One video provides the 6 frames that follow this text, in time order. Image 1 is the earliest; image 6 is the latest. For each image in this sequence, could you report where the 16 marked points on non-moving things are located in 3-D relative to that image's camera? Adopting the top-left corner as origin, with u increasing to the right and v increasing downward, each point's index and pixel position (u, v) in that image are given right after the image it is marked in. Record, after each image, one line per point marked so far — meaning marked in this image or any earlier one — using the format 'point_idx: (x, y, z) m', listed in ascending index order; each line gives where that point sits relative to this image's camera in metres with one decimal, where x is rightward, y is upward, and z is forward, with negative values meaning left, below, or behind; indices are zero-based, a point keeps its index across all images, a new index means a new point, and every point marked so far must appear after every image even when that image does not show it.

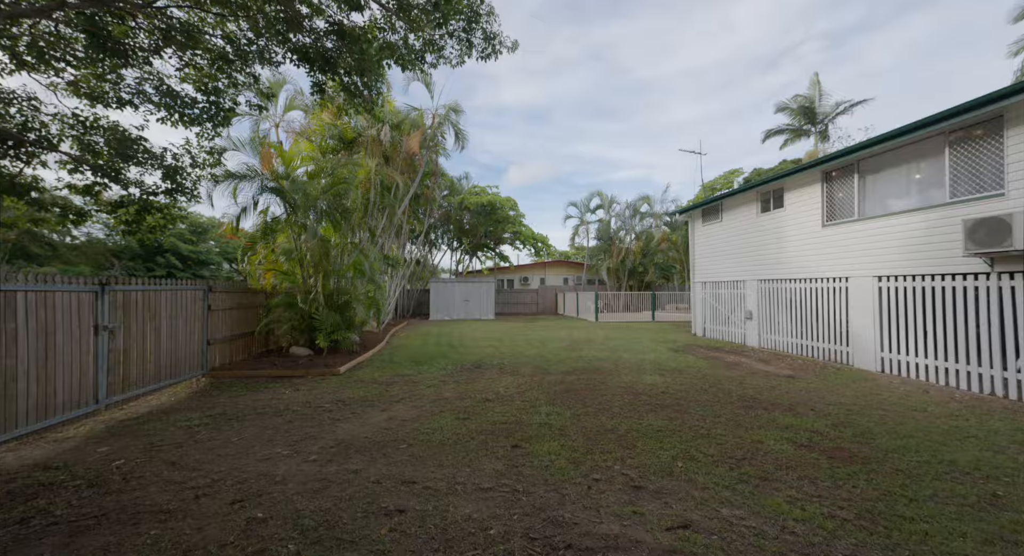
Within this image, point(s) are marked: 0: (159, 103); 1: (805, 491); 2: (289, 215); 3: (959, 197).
0: (-5.6, +2.8, +7.2) m
1: (+2.2, -1.6, +3.4) m
2: (-3.8, +1.1, +7.9) m
3: (+5.8, +1.1, +5.9) m
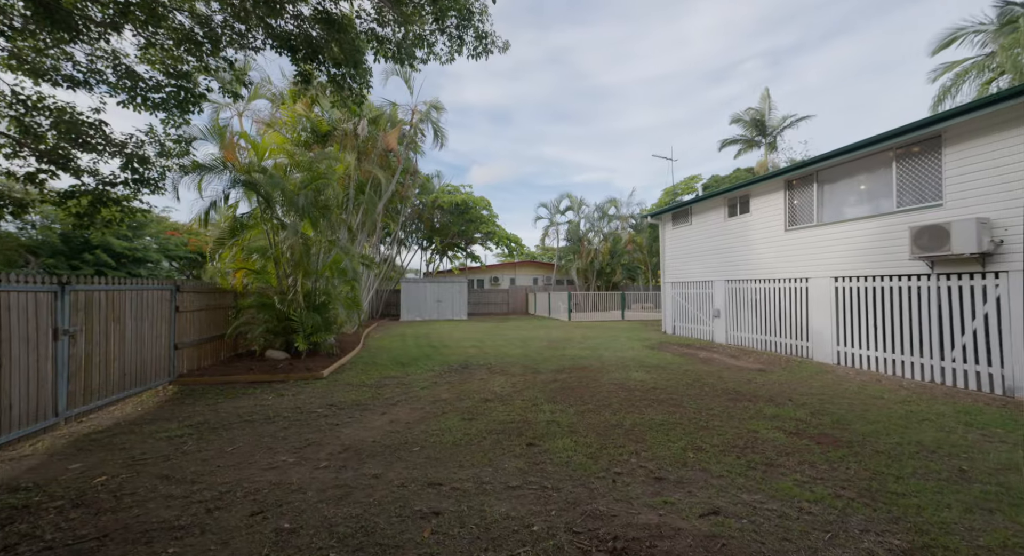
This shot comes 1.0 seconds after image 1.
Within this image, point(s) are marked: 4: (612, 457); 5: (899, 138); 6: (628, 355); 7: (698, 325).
0: (-5.8, +2.8, +6.6) m
1: (+2.4, -1.6, +3.7) m
2: (-4.0, +1.1, +7.5) m
3: (+5.7, +1.0, +6.6) m
4: (+0.9, -1.6, +4.1) m
5: (+5.5, +2.0, +6.6) m
6: (+2.0, -1.3, +7.6) m
7: (+4.6, -1.1, +10.8) m
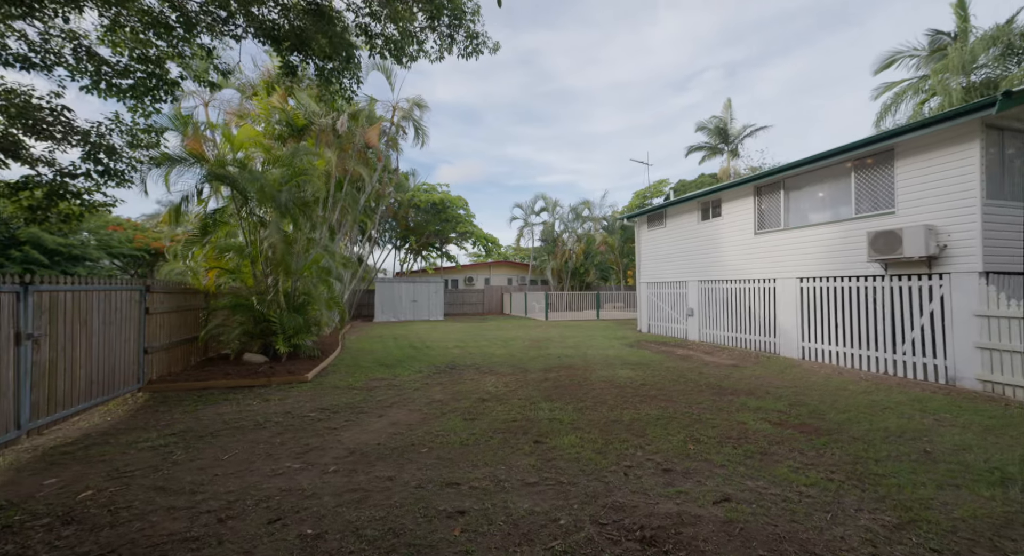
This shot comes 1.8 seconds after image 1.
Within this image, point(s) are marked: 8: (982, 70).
0: (-5.9, +2.8, +6.1) m
1: (+2.6, -1.6, +4.1) m
2: (-4.2, +1.1, +7.2) m
3: (+5.6, +1.0, +7.3) m
4: (+1.0, -1.6, +4.3) m
5: (+5.4, +2.0, +7.2) m
6: (+1.7, -1.3, +7.9) m
7: (+4.0, -1.1, +11.3) m
8: (+12.2, +5.3, +11.8) m
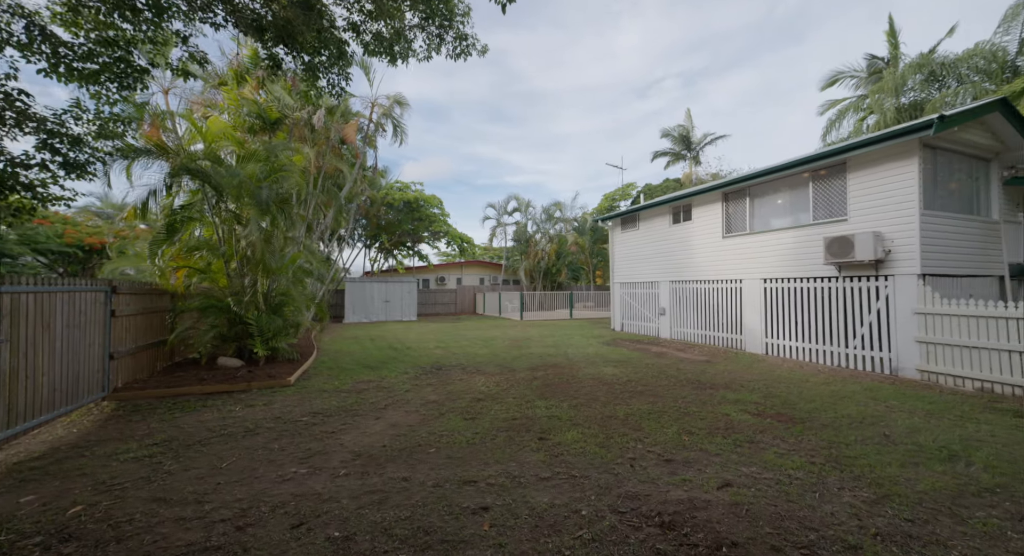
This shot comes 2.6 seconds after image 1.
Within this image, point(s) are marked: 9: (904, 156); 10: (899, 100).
0: (-5.9, +2.8, +5.7) m
1: (+2.6, -1.6, +4.5) m
2: (-4.4, +1.1, +6.8) m
3: (+5.3, +1.0, +7.9) m
4: (+1.1, -1.6, +4.5) m
5: (+5.1, +2.0, +7.8) m
6: (+1.4, -1.3, +8.2) m
7: (+3.4, -1.1, +11.8) m
8: (+11.5, +5.3, +13.1) m
9: (+5.9, +1.8, +6.8) m
10: (+11.2, +5.1, +13.1) m
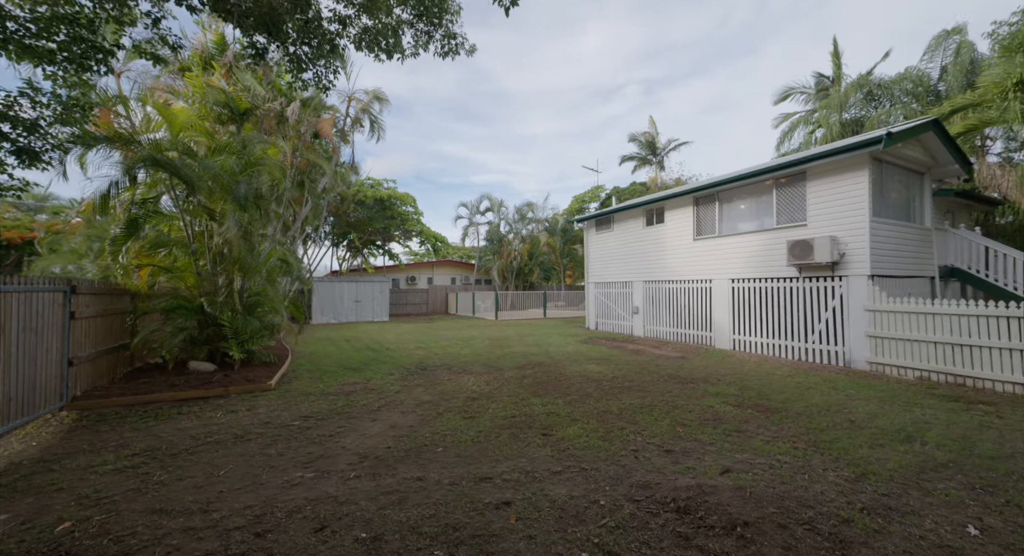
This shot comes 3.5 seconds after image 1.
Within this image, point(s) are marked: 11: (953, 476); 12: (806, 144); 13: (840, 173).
0: (-6.0, +2.8, +5.1) m
1: (+2.7, -1.6, +4.8) m
2: (-4.6, +1.1, +6.5) m
3: (+5.0, +1.0, +8.5) m
4: (+1.1, -1.6, +4.7) m
5: (+4.8, +1.9, +8.4) m
6: (+1.1, -1.3, +8.4) m
7: (+2.7, -1.1, +12.2) m
8: (+10.6, +5.3, +14.3) m
9: (+5.7, +1.8, +7.5) m
10: (+10.3, +5.1, +14.3) m
11: (+4.0, -1.8, +4.1) m
12: (+10.0, +4.6, +15.8) m
13: (+5.6, +1.8, +7.7) m
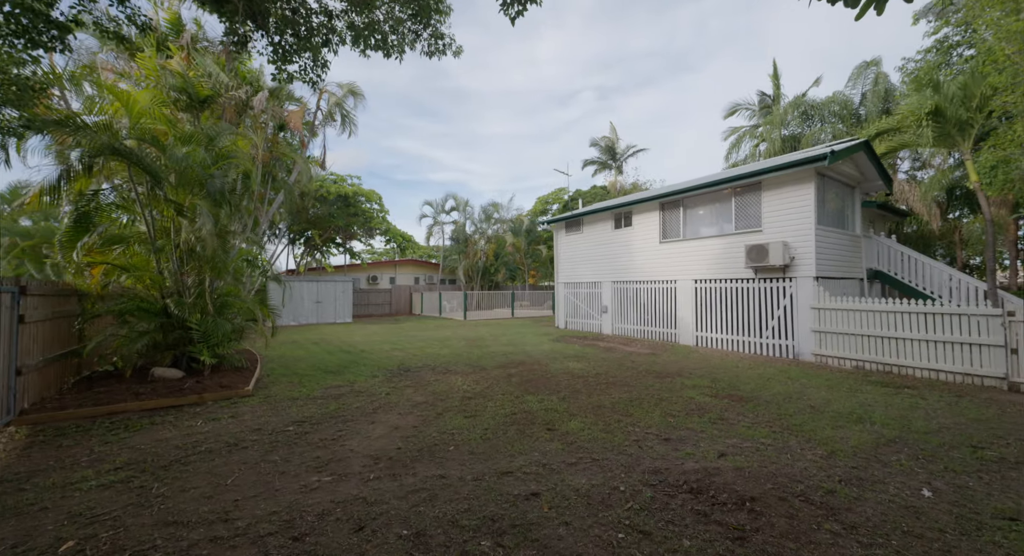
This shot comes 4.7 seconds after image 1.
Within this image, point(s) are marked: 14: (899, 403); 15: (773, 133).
0: (-5.9, +2.9, +4.5) m
1: (+2.7, -1.7, +5.3) m
2: (-4.7, +1.1, +6.0) m
3: (+4.5, +1.0, +9.3) m
4: (+1.2, -1.6, +5.0) m
5: (+4.4, +1.9, +9.1) m
6: (+0.7, -1.3, +8.6) m
7: (+1.7, -1.2, +12.6) m
8: (+9.4, +5.3, +15.8) m
9: (+5.3, +1.8, +8.4) m
10: (+9.1, +5.1, +15.7) m
11: (+4.1, -1.8, +4.8) m
12: (+8.6, +4.6, +17.1) m
13: (+5.2, +1.8, +8.6) m
14: (+5.2, -1.7, +6.1) m
15: (+8.7, +5.0, +15.8) m
